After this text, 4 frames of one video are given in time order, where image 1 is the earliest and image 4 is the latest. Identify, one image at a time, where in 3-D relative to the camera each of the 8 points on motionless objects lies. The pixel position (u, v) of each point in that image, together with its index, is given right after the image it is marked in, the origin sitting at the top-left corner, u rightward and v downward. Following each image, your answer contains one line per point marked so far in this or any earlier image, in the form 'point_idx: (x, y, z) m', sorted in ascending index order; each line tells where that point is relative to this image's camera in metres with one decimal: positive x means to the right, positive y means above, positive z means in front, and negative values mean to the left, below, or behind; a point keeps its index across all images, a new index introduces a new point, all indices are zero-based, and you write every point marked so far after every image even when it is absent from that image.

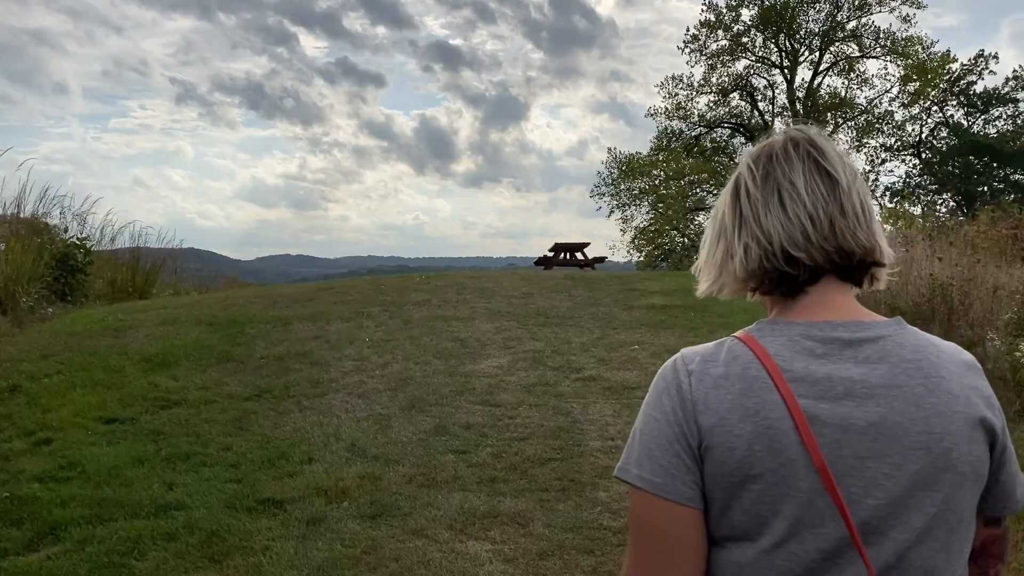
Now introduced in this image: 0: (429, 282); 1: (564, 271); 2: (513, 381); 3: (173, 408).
0: (-1.7, +0.1, +16.0) m
1: (+0.9, +0.3, +18.3) m
2: (0.0, -0.9, +8.0) m
3: (-3.0, -1.1, +7.6) m
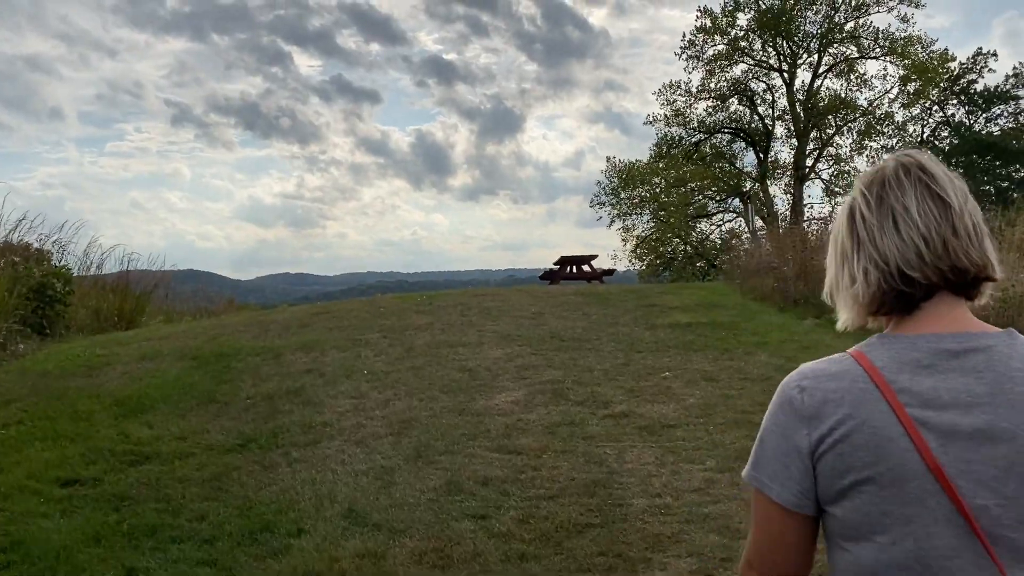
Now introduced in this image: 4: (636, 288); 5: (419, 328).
0: (-1.5, -0.2, +15.0) m
1: (+1.1, 0.0, +17.3) m
2: (+0.2, -1.1, +7.0) m
3: (-2.9, -1.4, +6.6) m
4: (+2.2, 0.0, +16.1) m
5: (-1.3, -0.6, +11.7) m
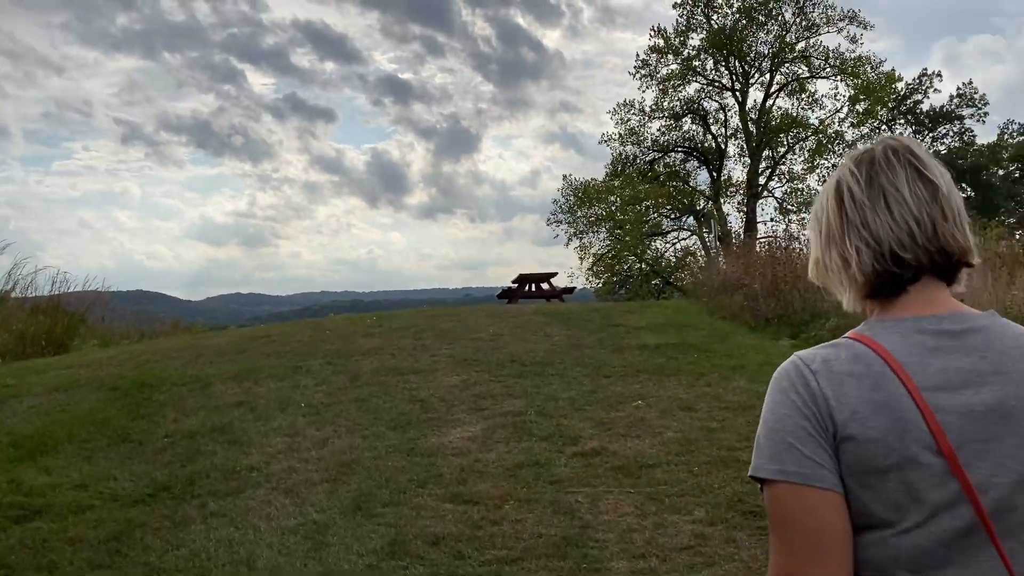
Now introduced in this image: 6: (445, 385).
0: (-2.2, -0.6, +14.0) m
1: (+0.2, -0.4, +16.4) m
2: (-0.1, -1.2, +6.1) m
3: (-3.1, -1.5, +5.6) m
4: (+1.4, -0.3, +15.4) m
5: (-1.8, -0.8, +10.7) m
6: (-0.7, -1.0, +8.7) m
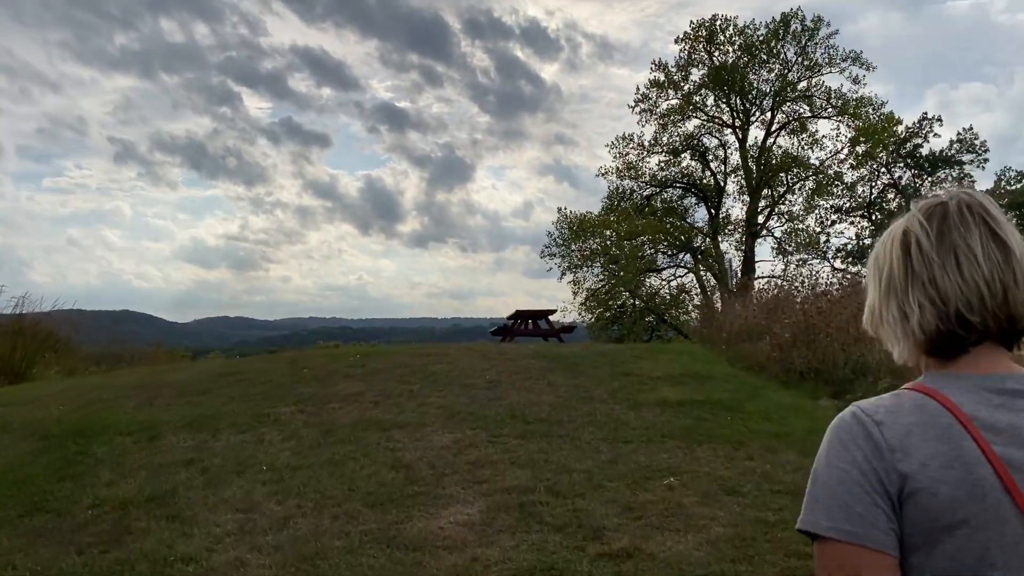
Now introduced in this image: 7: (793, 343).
0: (-2.3, -1.1, +12.7) m
1: (+0.2, -1.0, +15.1) m
2: (-0.1, -1.5, +4.8) m
3: (-3.1, -1.7, +4.2) m
4: (+1.4, -1.0, +14.1) m
5: (-1.8, -1.2, +9.4) m
6: (-0.6, -1.4, +7.3) m
7: (+3.6, -0.7, +11.0) m
